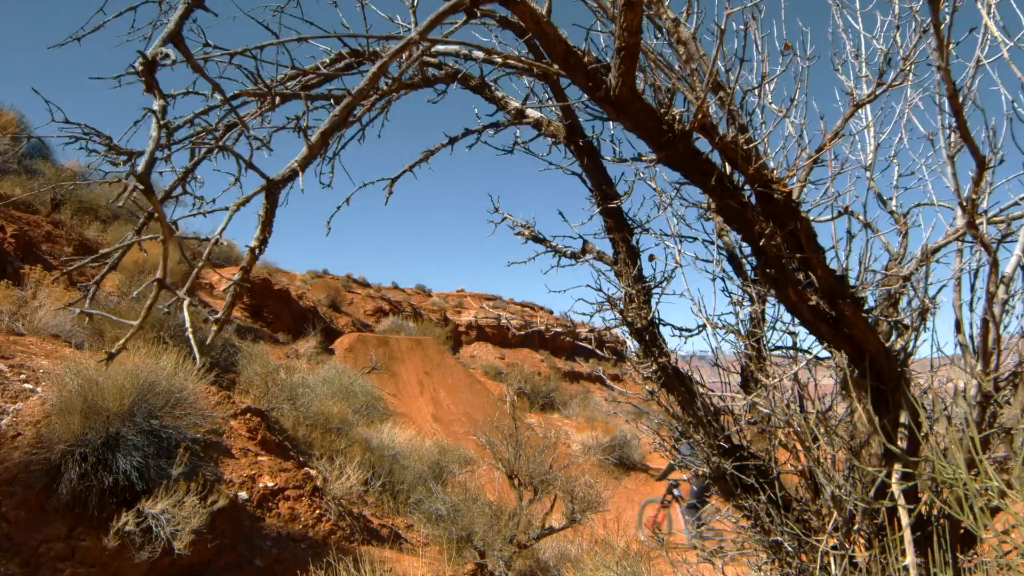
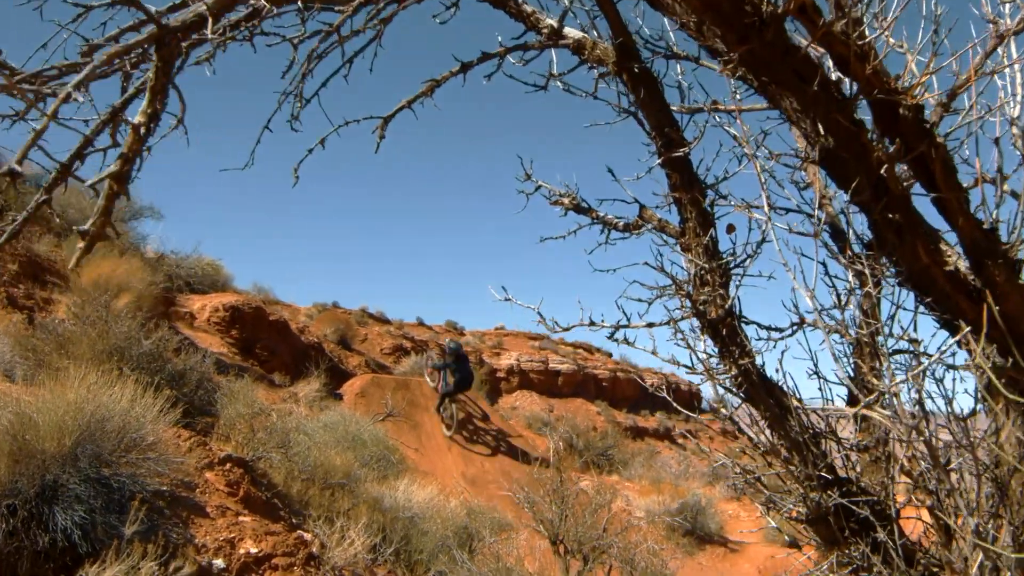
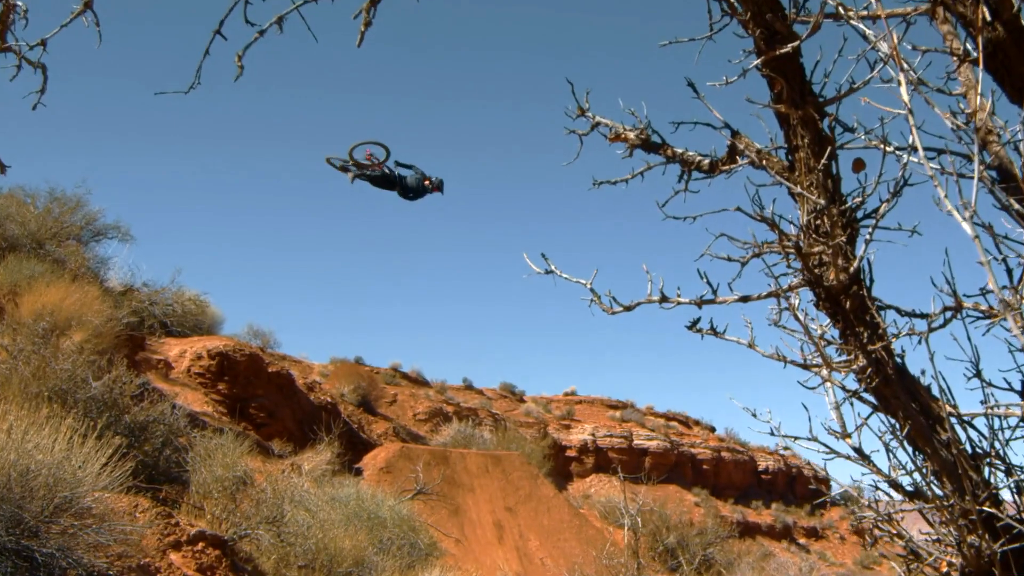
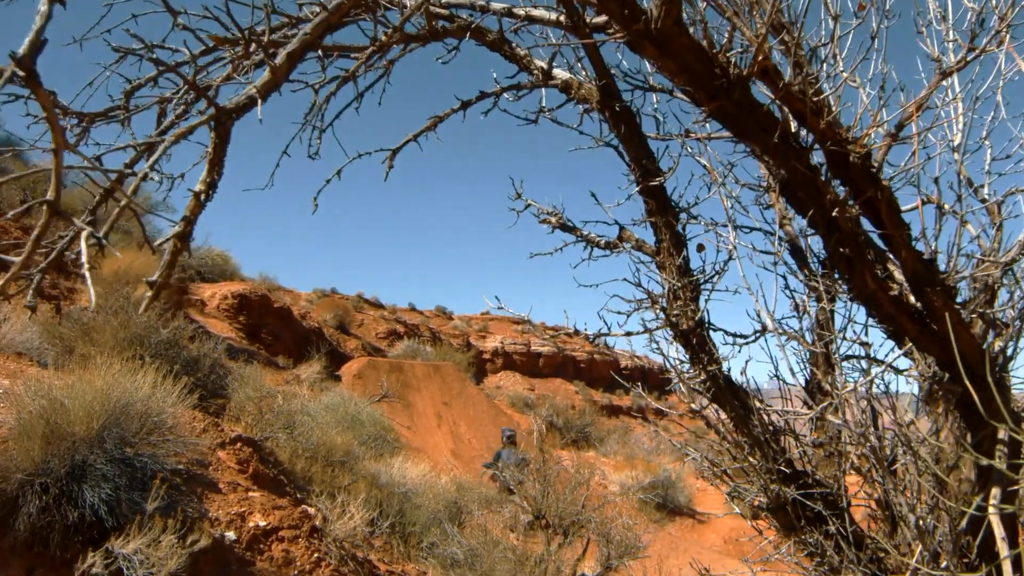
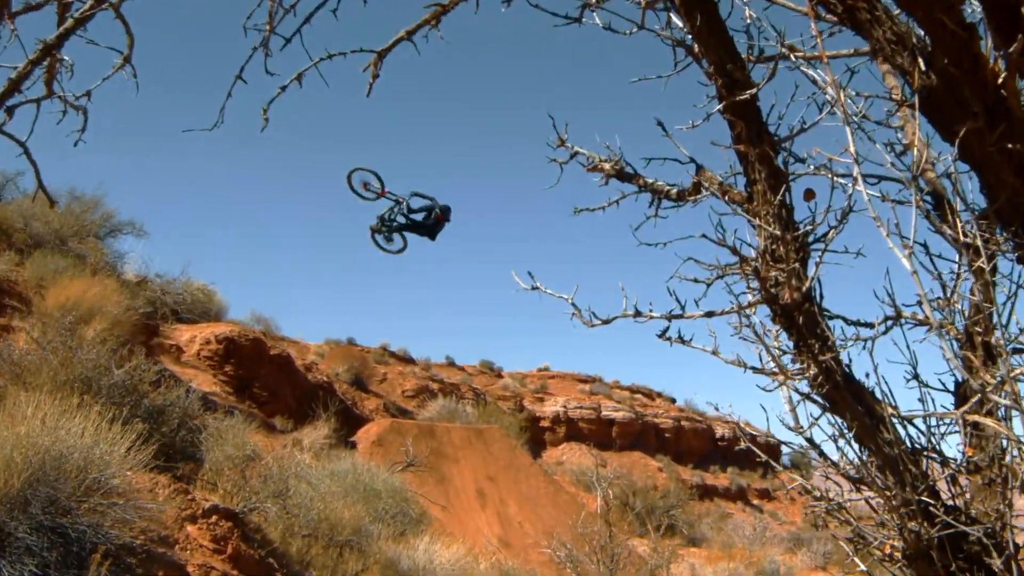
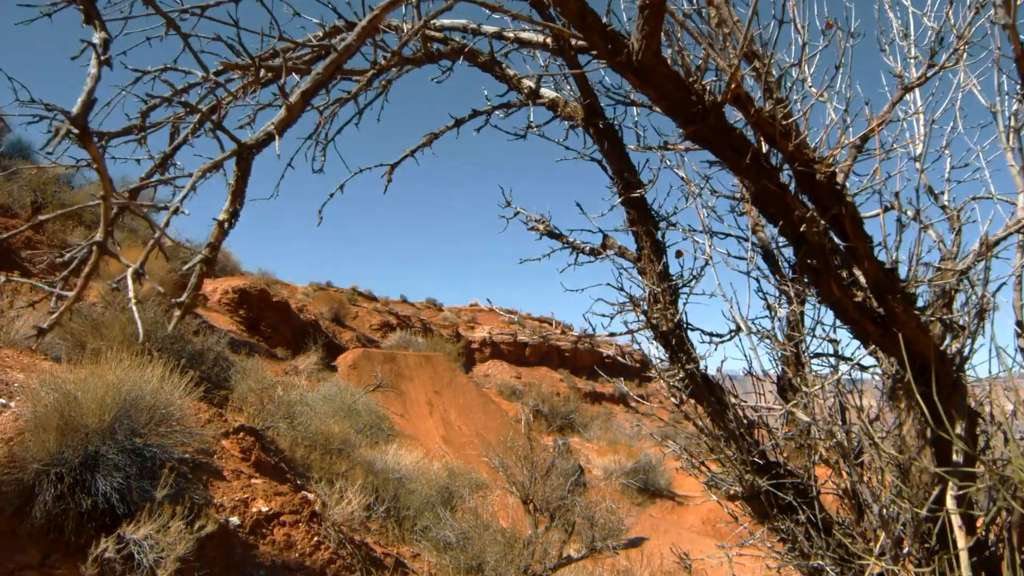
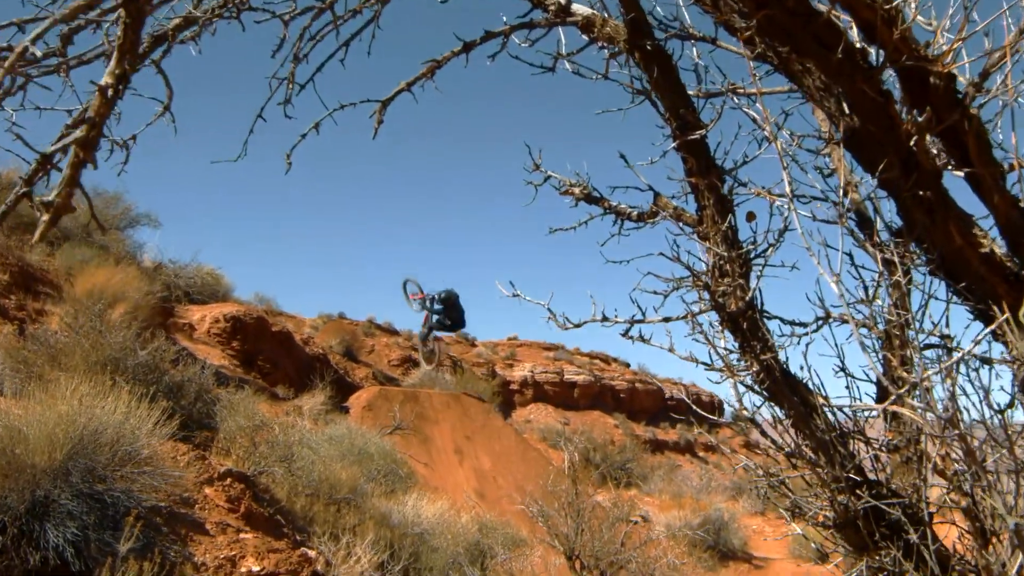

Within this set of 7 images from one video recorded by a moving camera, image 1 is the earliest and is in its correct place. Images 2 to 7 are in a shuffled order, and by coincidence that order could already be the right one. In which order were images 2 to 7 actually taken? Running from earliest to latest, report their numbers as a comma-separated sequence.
6, 4, 2, 7, 5, 3
